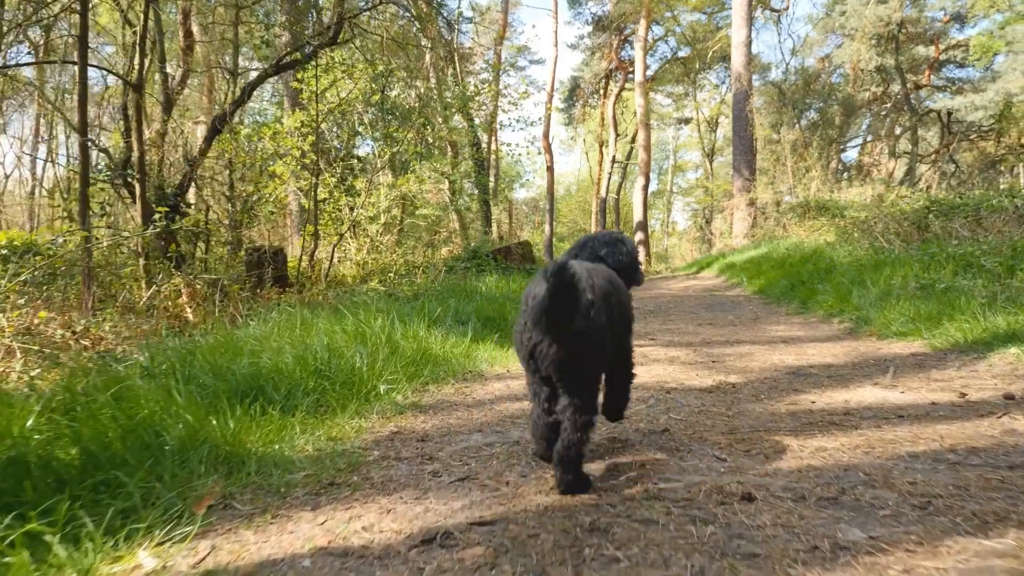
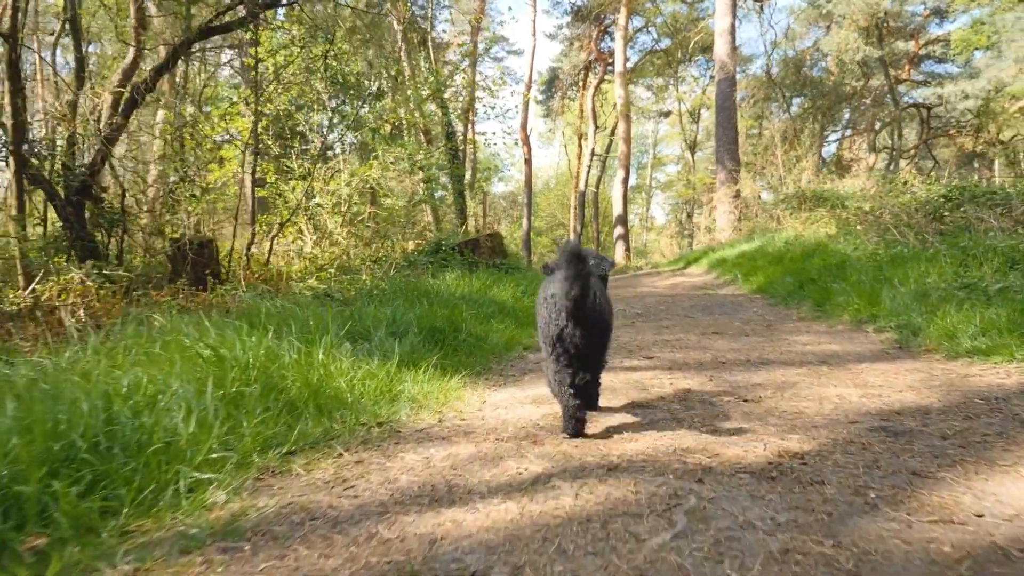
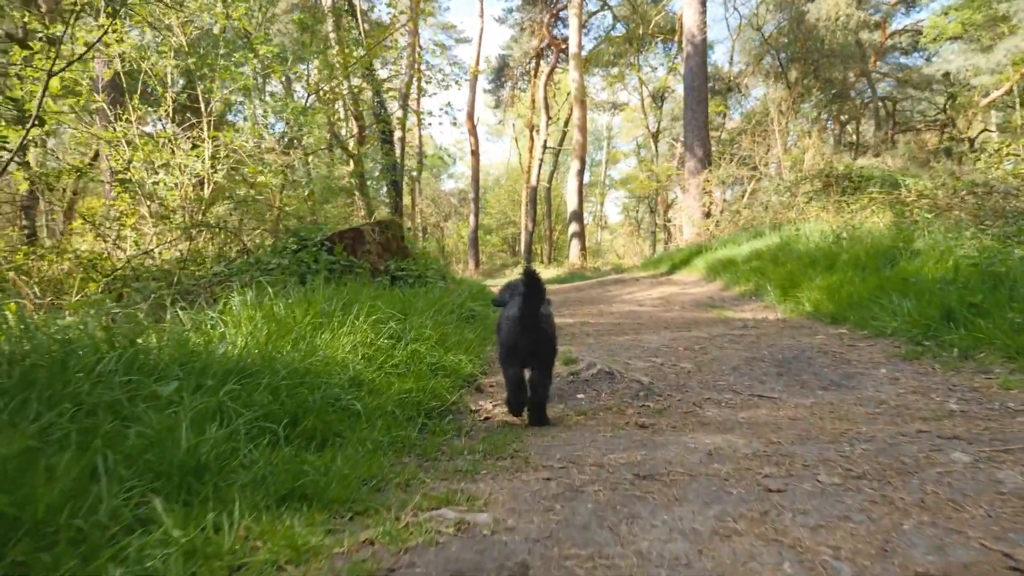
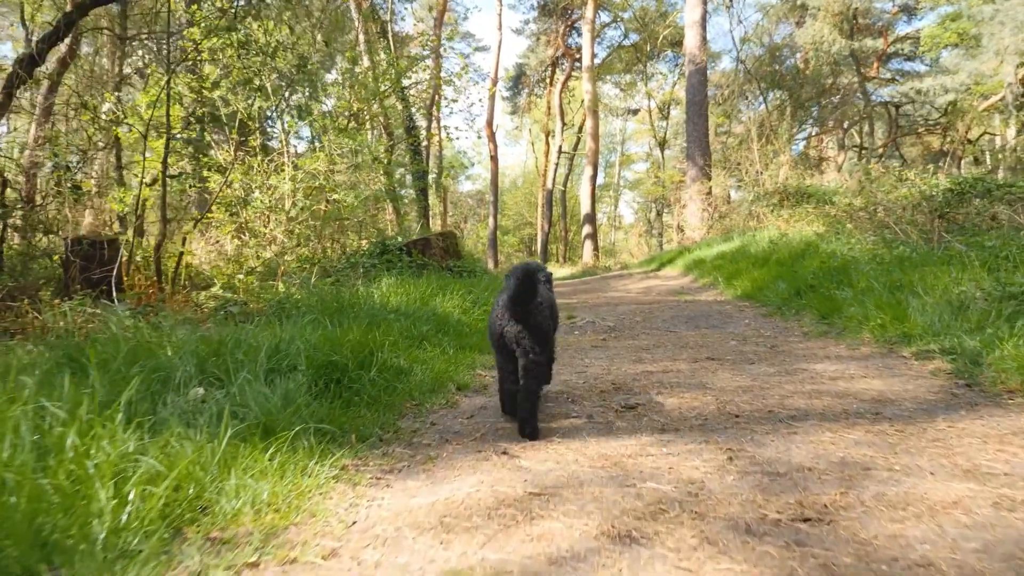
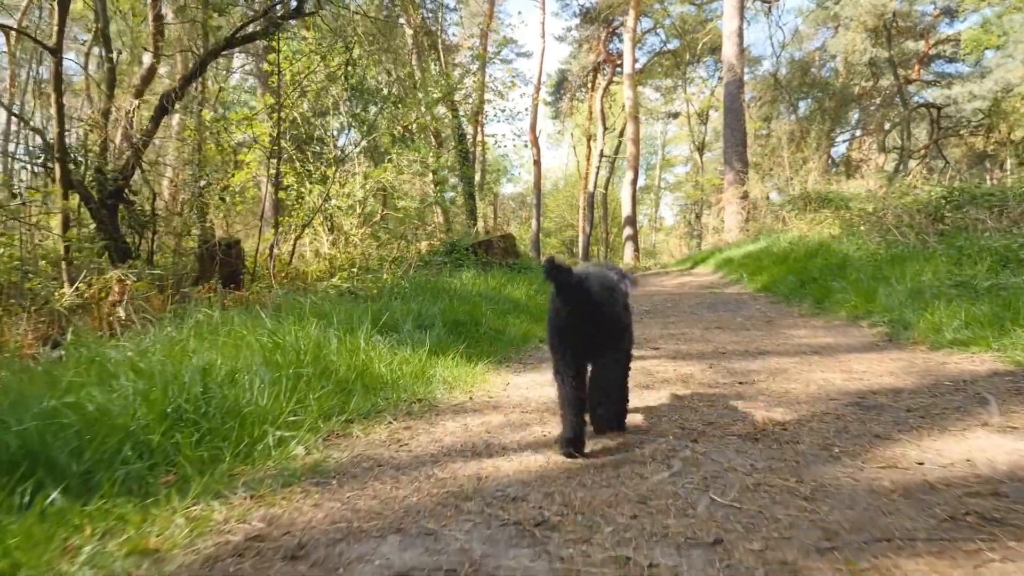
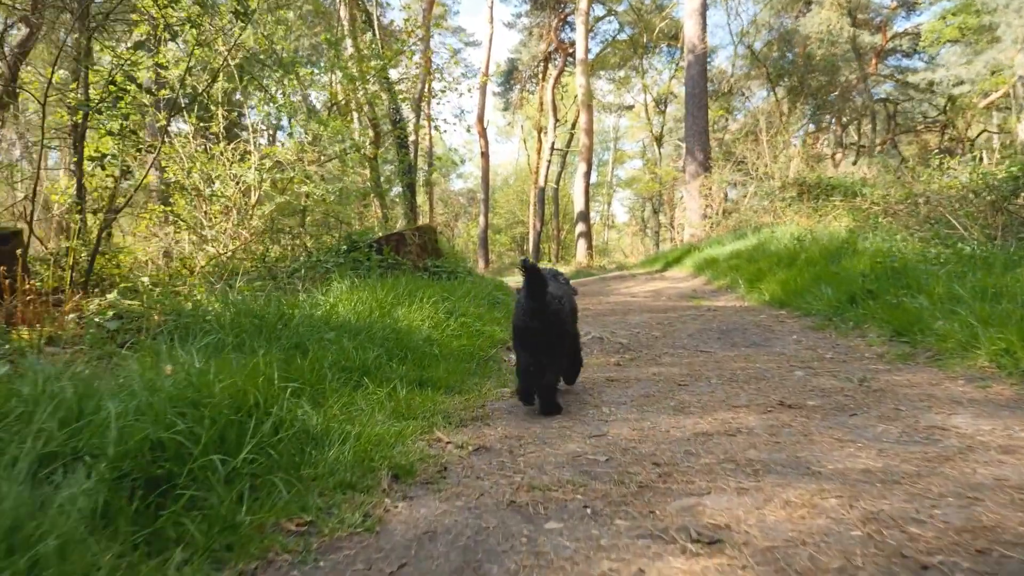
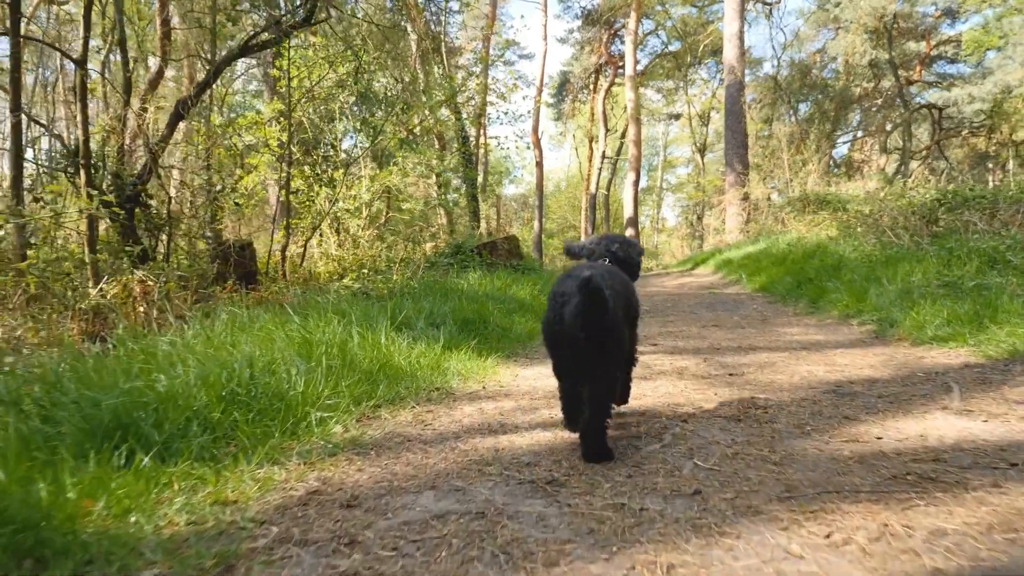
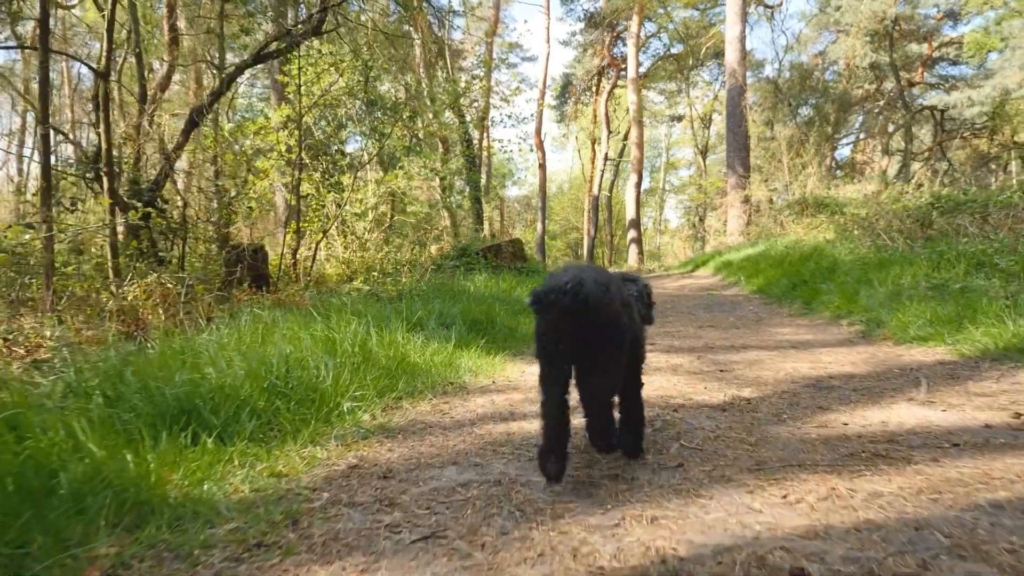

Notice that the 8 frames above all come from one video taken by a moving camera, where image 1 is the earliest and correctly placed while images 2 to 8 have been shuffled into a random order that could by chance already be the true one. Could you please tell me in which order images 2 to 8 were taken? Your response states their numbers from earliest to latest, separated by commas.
8, 7, 5, 2, 4, 6, 3
